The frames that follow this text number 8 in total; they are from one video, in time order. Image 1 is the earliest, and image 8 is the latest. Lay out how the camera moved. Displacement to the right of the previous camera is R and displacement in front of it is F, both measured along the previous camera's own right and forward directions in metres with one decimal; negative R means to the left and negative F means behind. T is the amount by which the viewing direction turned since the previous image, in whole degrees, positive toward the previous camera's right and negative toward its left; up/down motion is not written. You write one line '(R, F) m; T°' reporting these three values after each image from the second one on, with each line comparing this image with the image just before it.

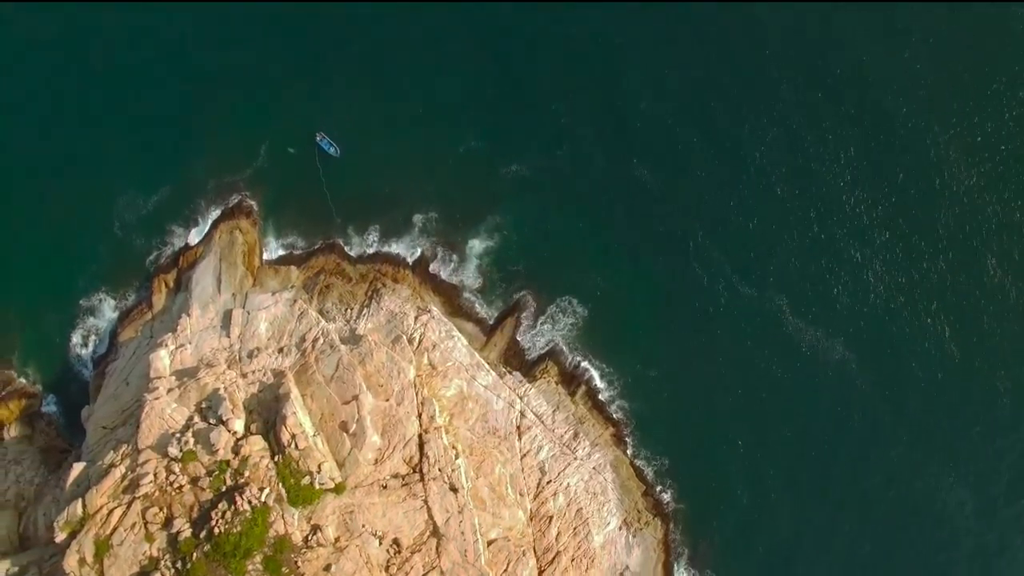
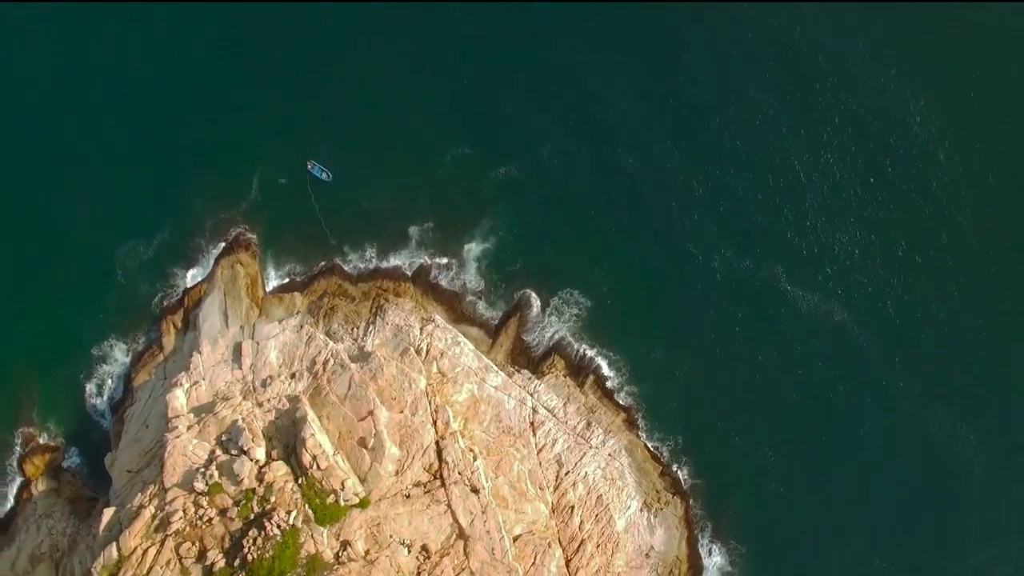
(+0.7, -1.1) m; 0°
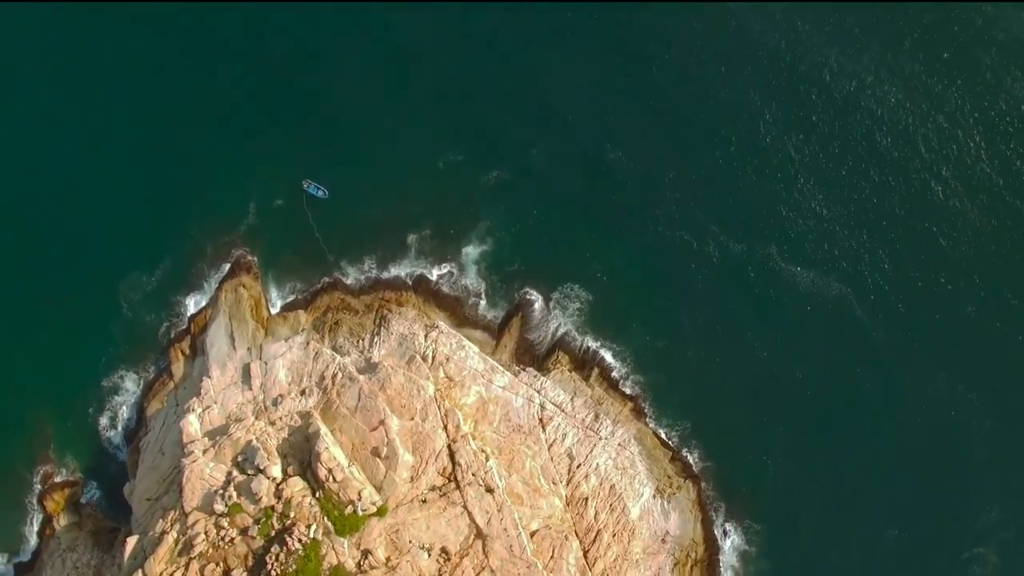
(+0.5, -0.8) m; 0°
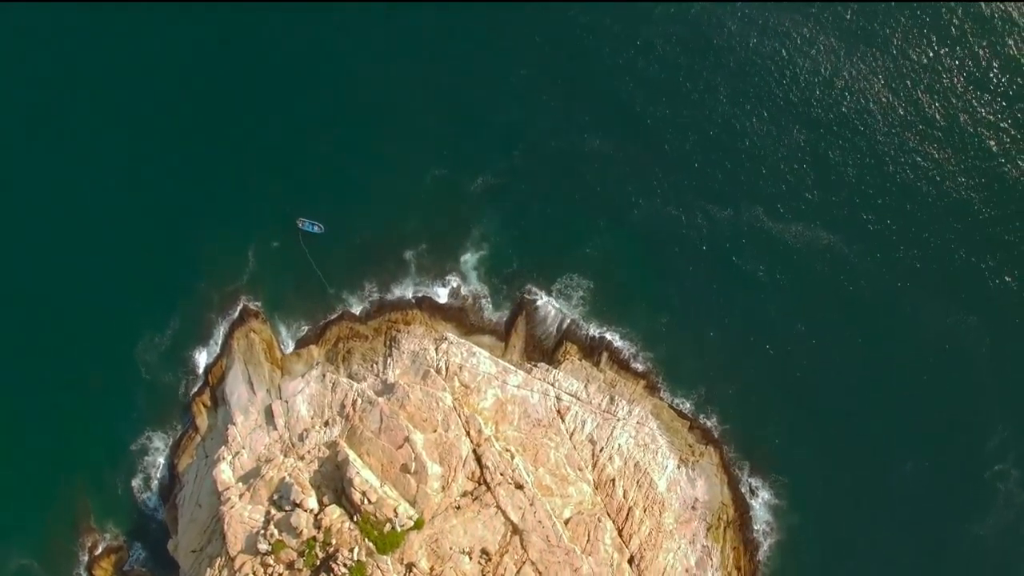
(+0.9, -1.4) m; -1°
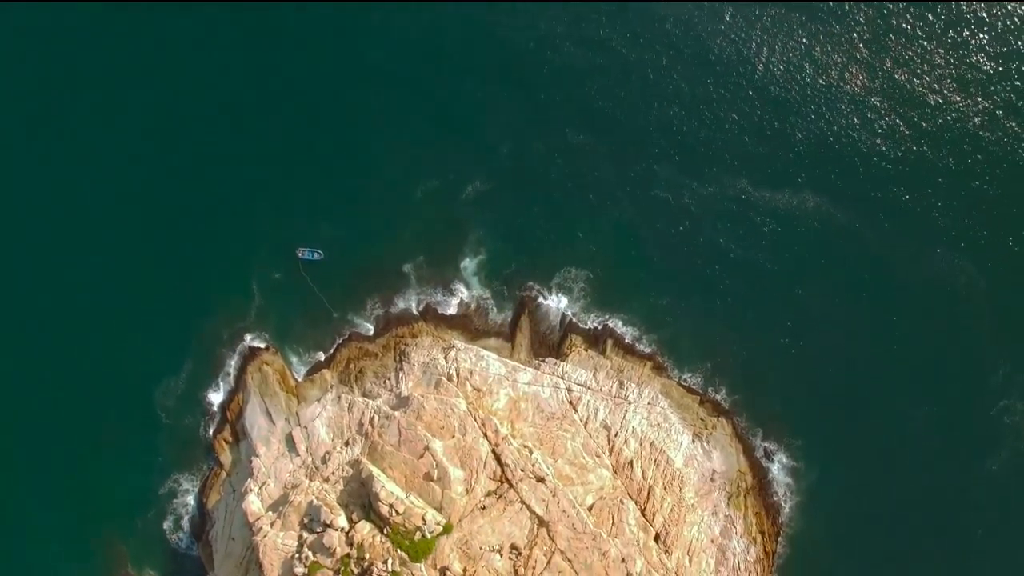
(+0.6, -1.2) m; 0°
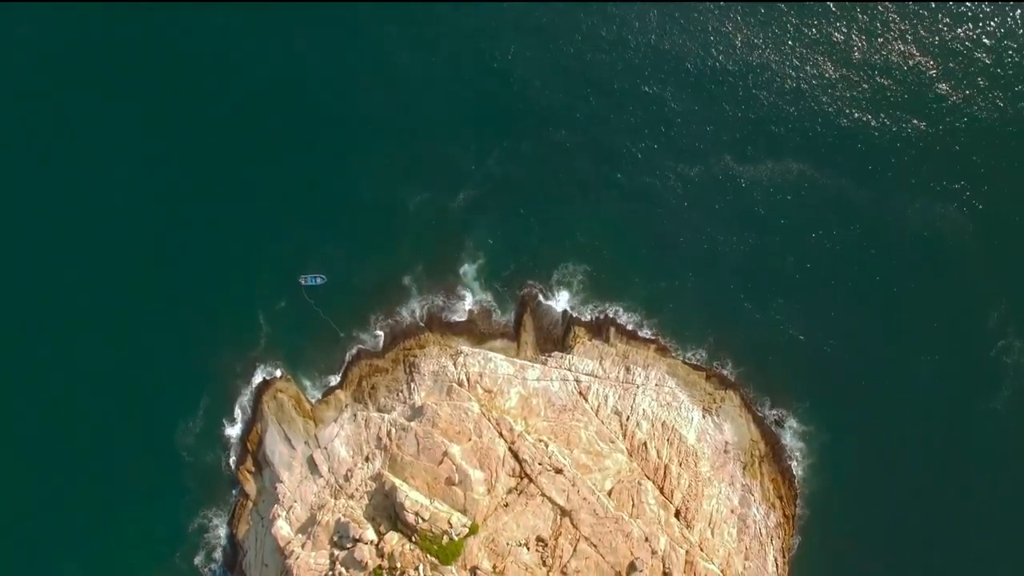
(+0.5, -1.2) m; 0°
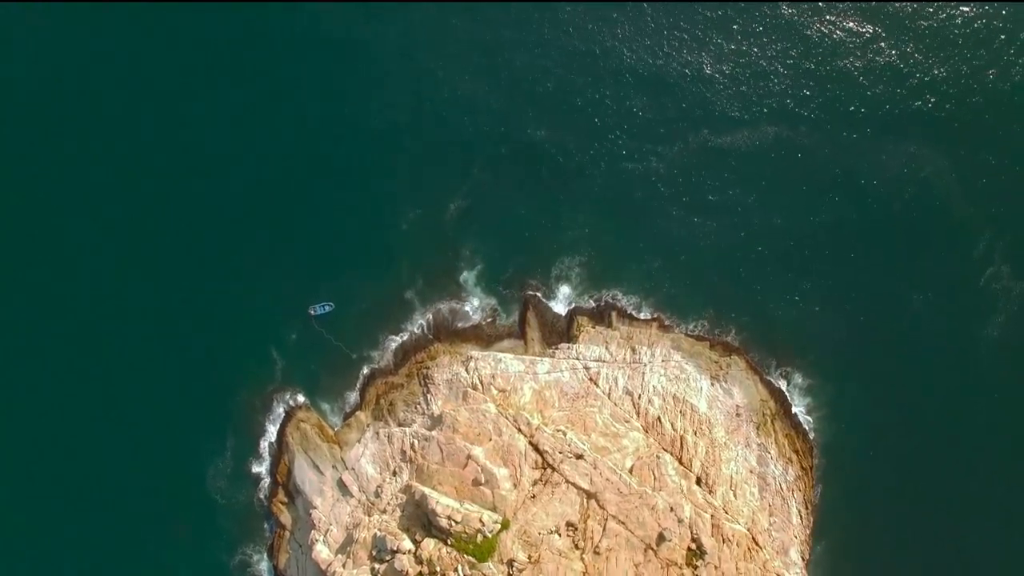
(+0.6, -1.6) m; 0°
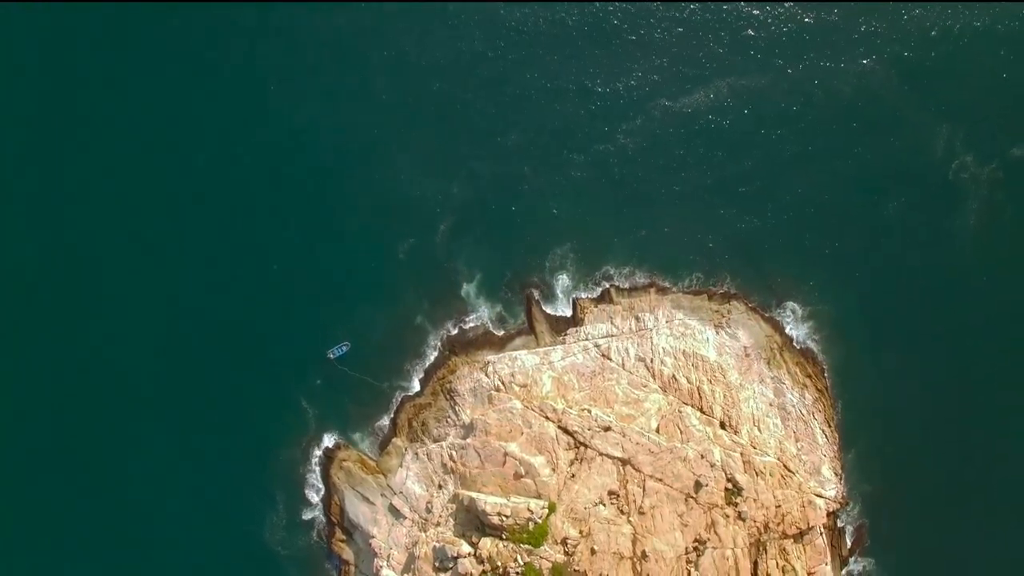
(+0.9, -2.7) m; -1°
